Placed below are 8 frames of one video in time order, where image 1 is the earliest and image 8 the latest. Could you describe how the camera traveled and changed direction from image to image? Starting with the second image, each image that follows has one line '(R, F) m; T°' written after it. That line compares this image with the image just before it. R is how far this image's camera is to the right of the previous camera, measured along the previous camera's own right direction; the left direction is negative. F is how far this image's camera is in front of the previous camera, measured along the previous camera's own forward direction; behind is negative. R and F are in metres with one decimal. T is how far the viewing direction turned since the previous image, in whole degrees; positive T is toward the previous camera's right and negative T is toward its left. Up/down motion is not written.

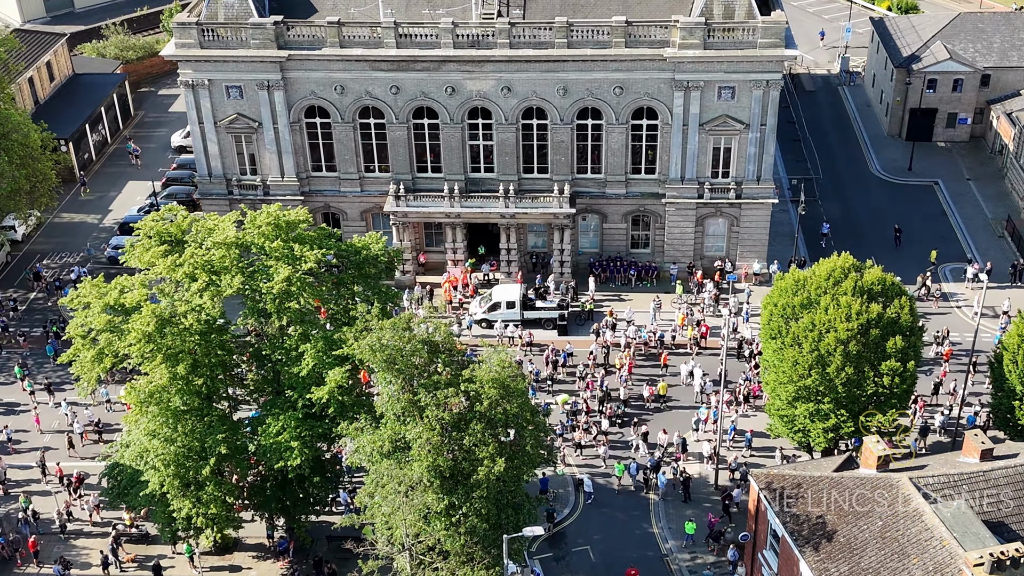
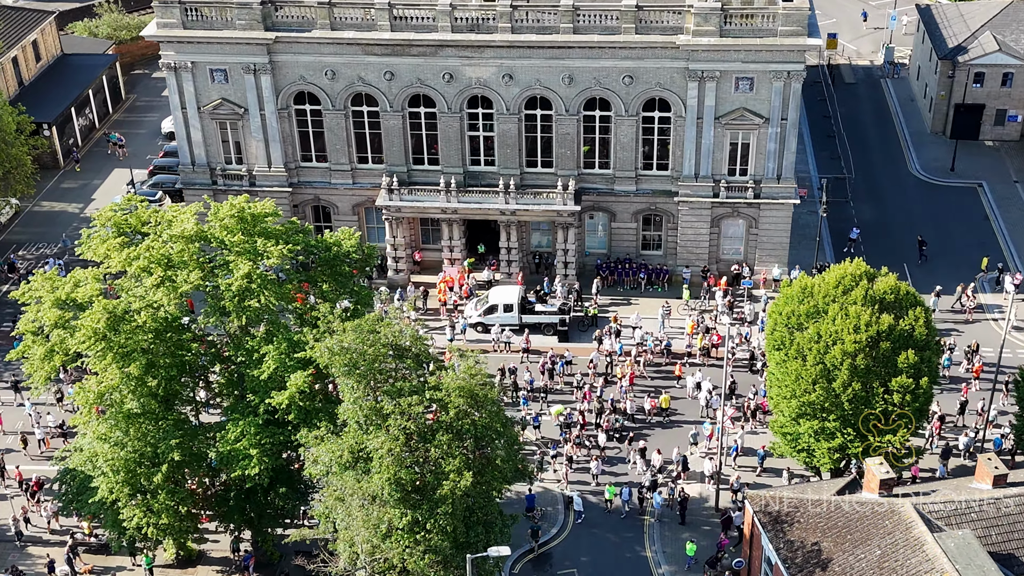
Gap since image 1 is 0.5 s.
(+3.8, +5.7) m; -3°
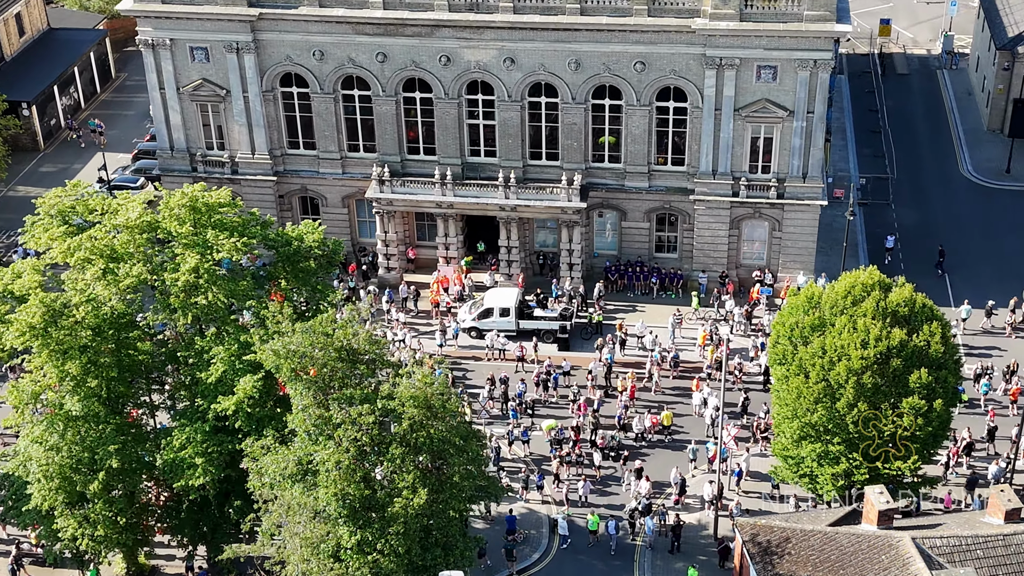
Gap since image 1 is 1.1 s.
(+4.1, +6.4) m; -3°
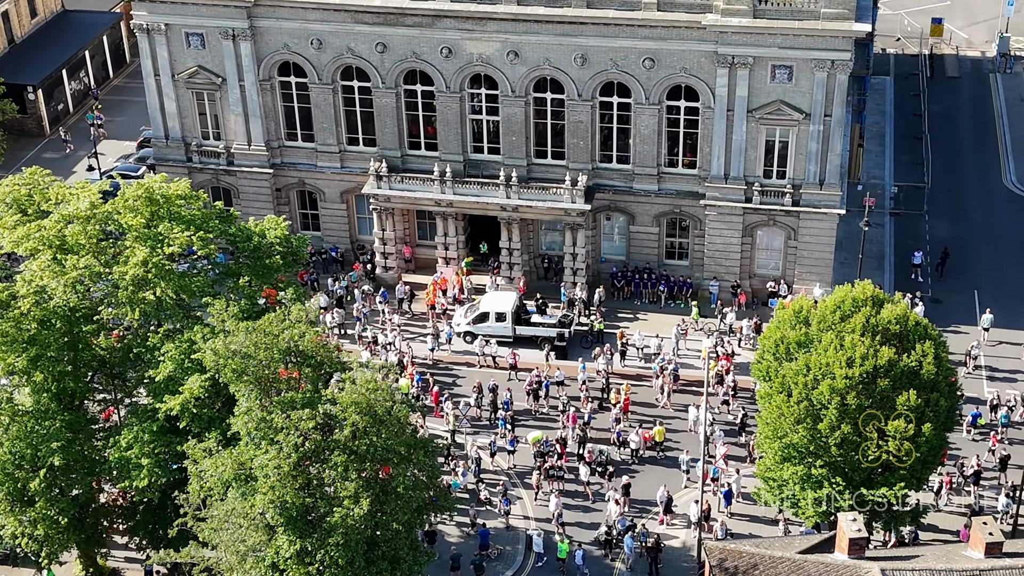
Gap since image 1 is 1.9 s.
(+4.3, +3.3) m; -3°
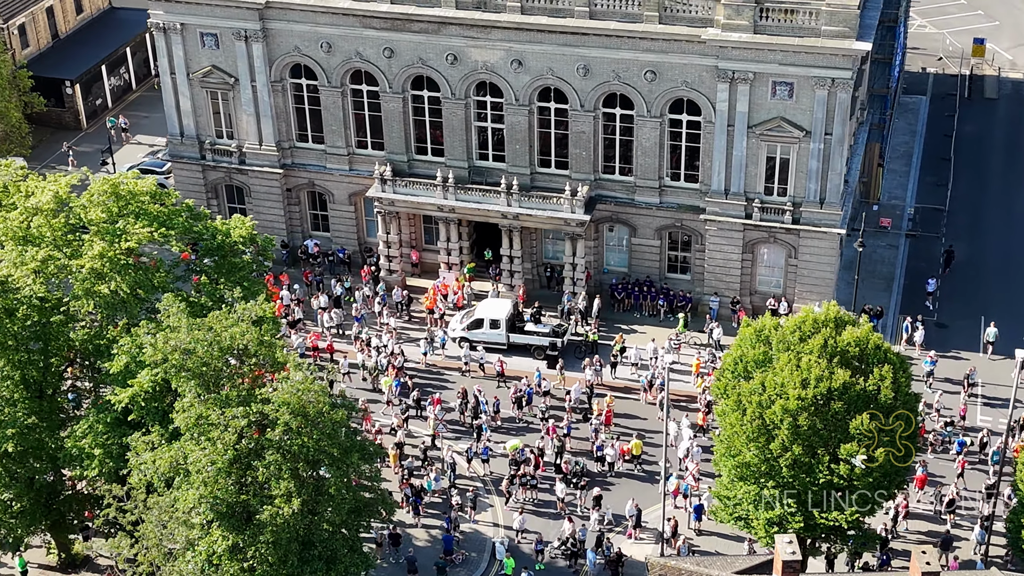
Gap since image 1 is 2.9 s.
(+4.6, -0.1) m; -4°
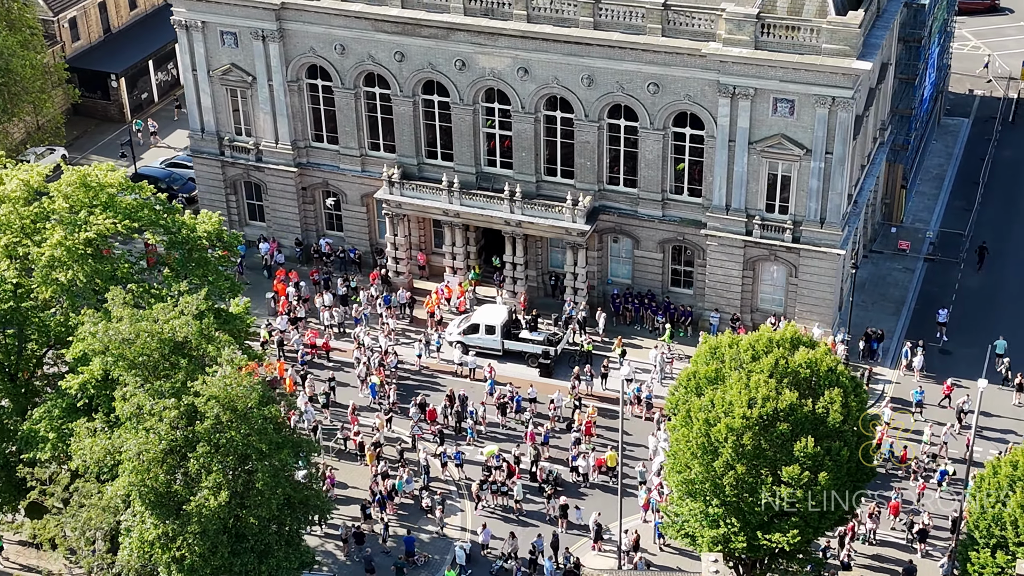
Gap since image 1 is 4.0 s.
(+5.2, -0.1) m; -4°
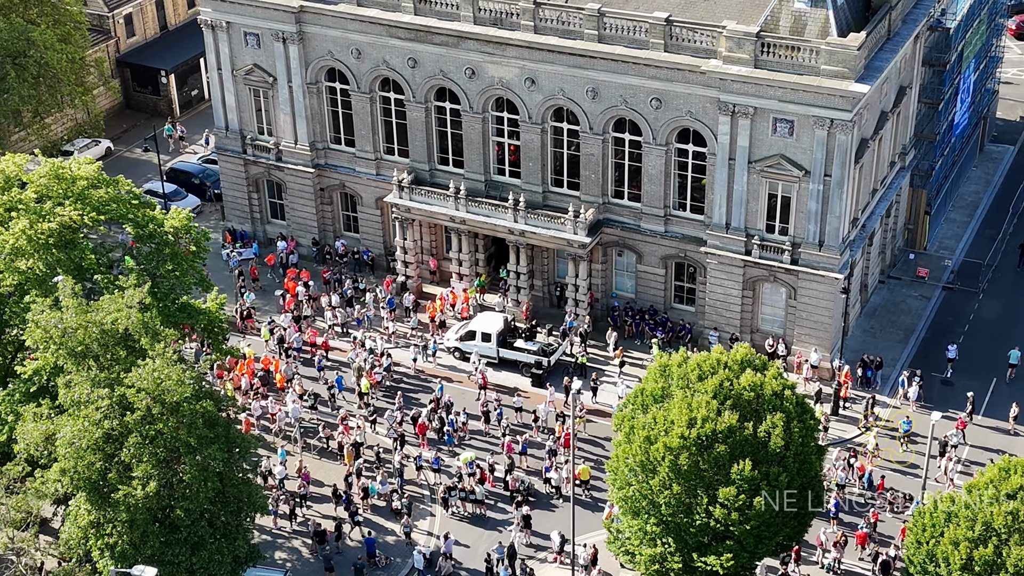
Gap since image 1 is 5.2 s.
(+5.7, -0.1) m; -4°
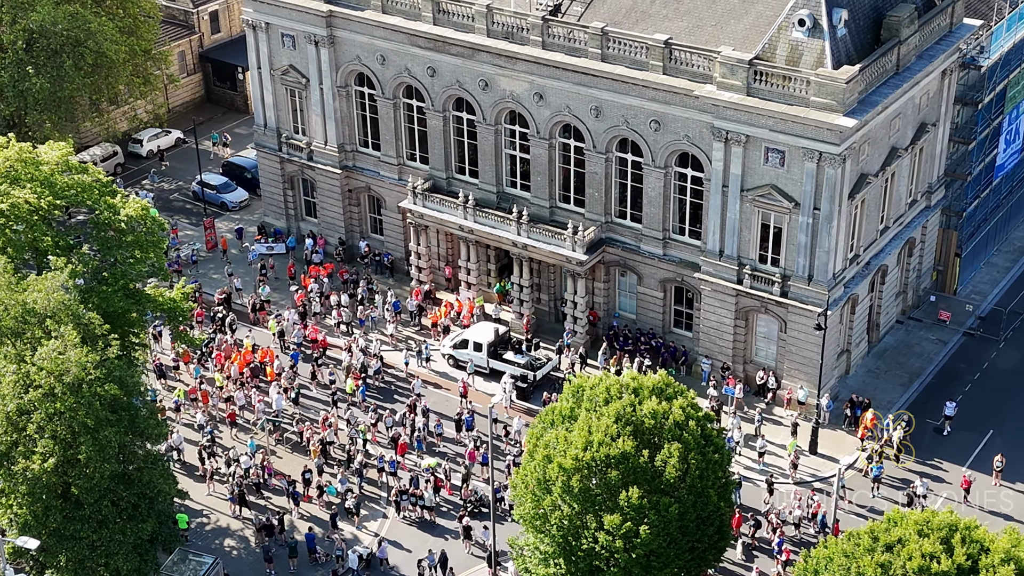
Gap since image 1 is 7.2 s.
(+9.2, +0.1) m; -7°
